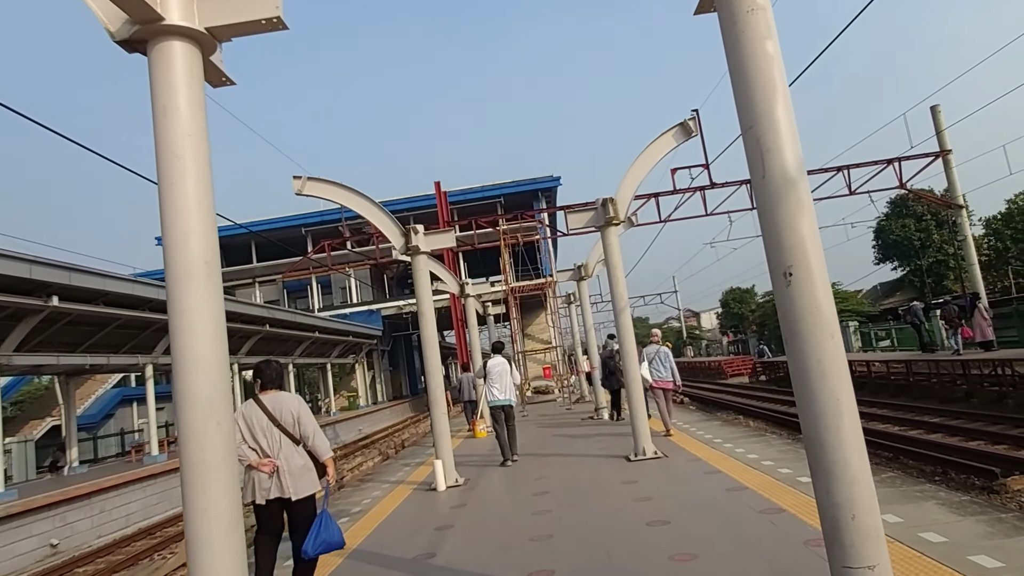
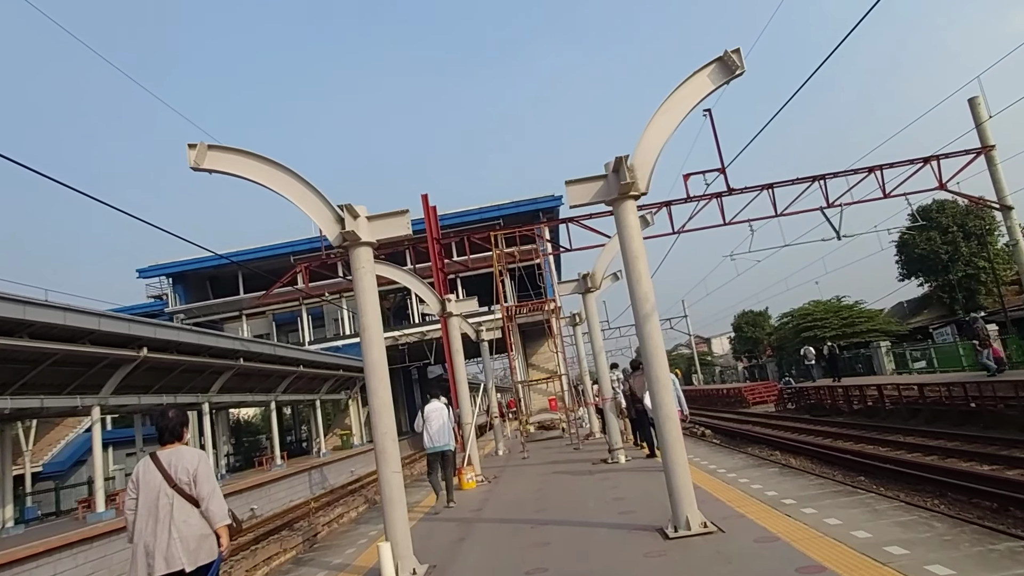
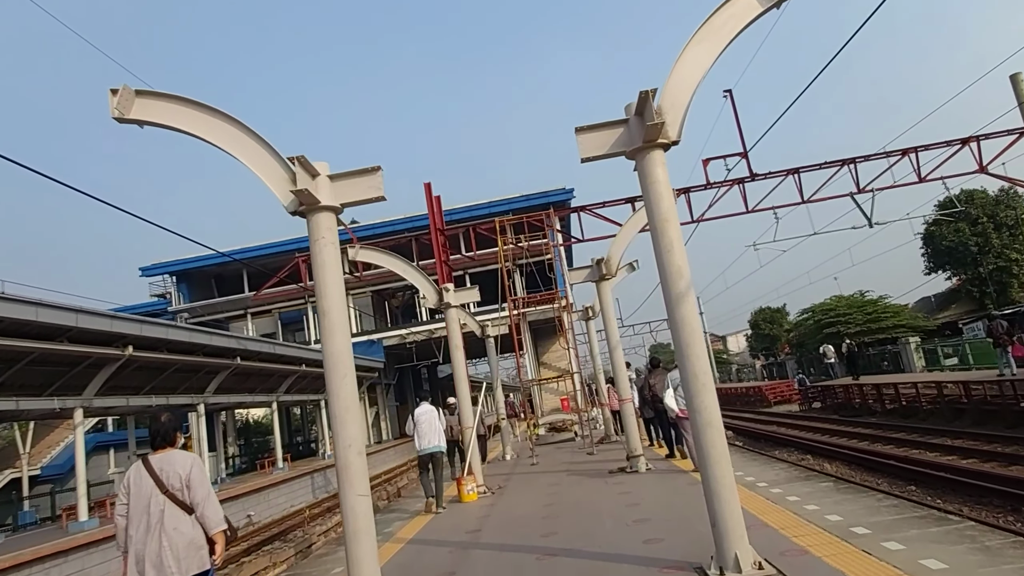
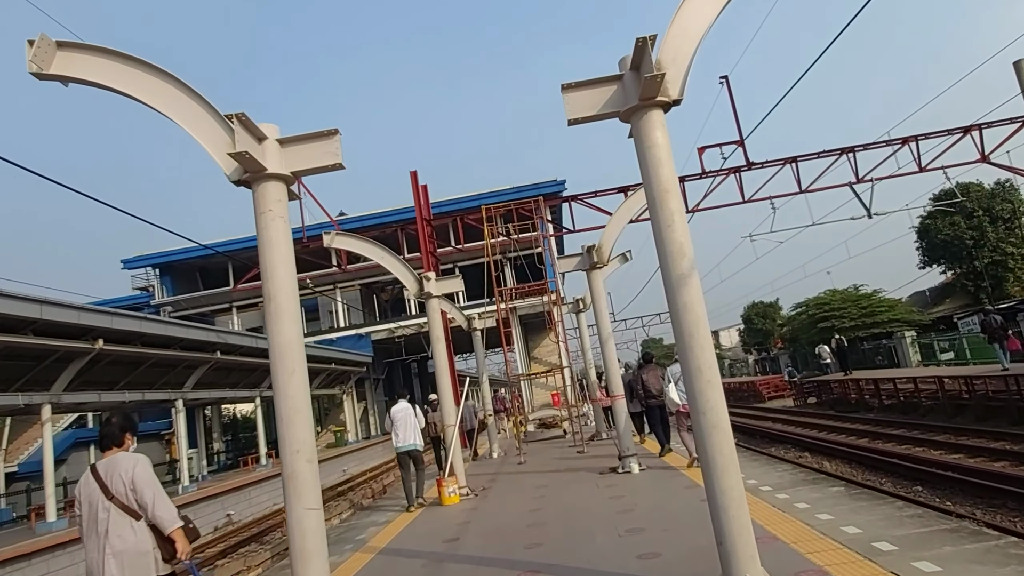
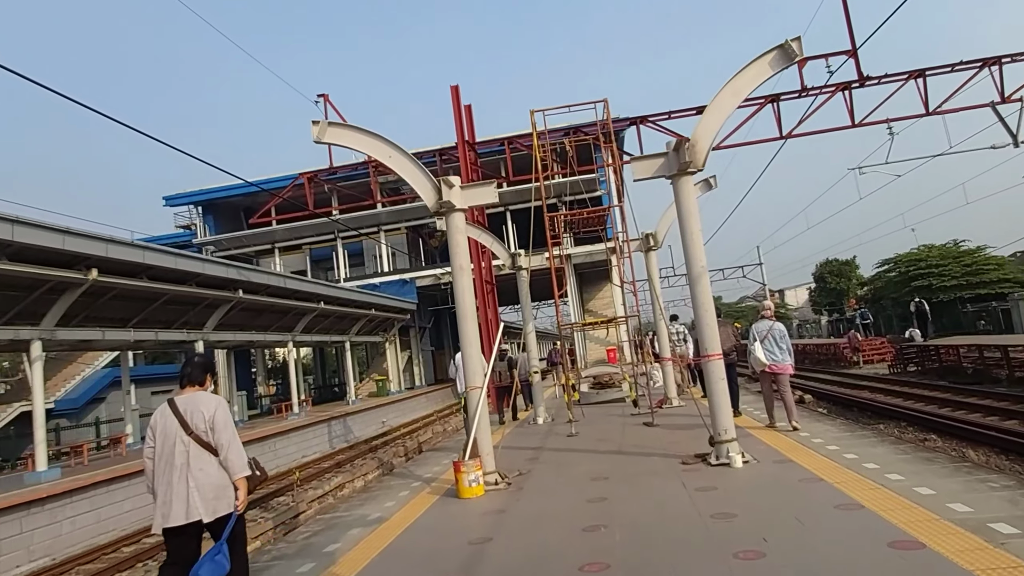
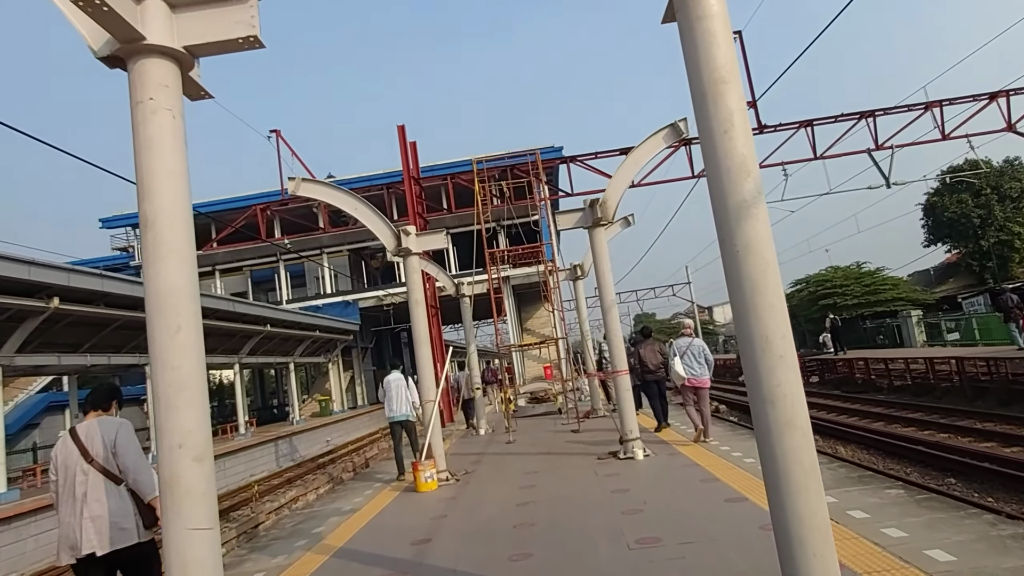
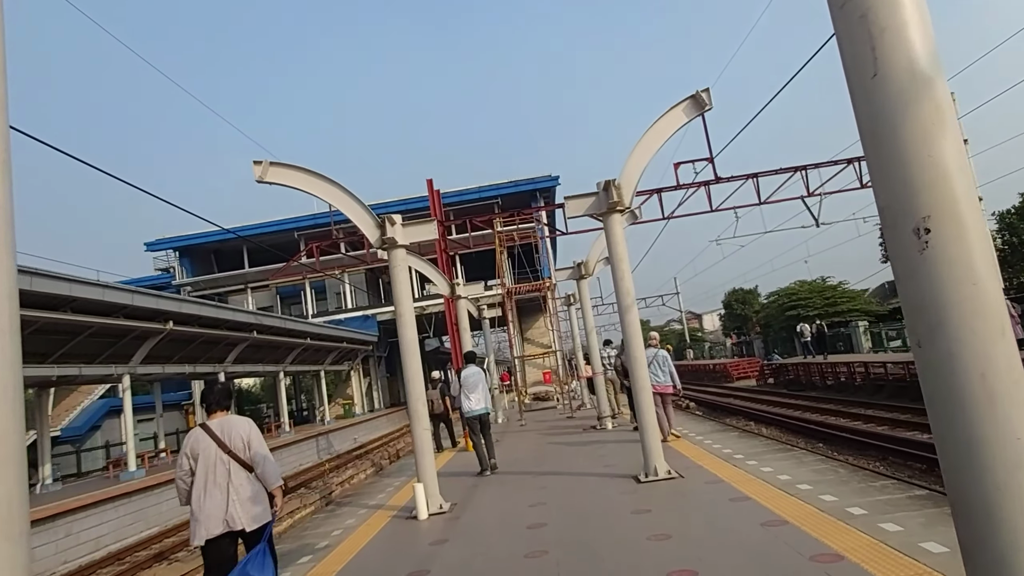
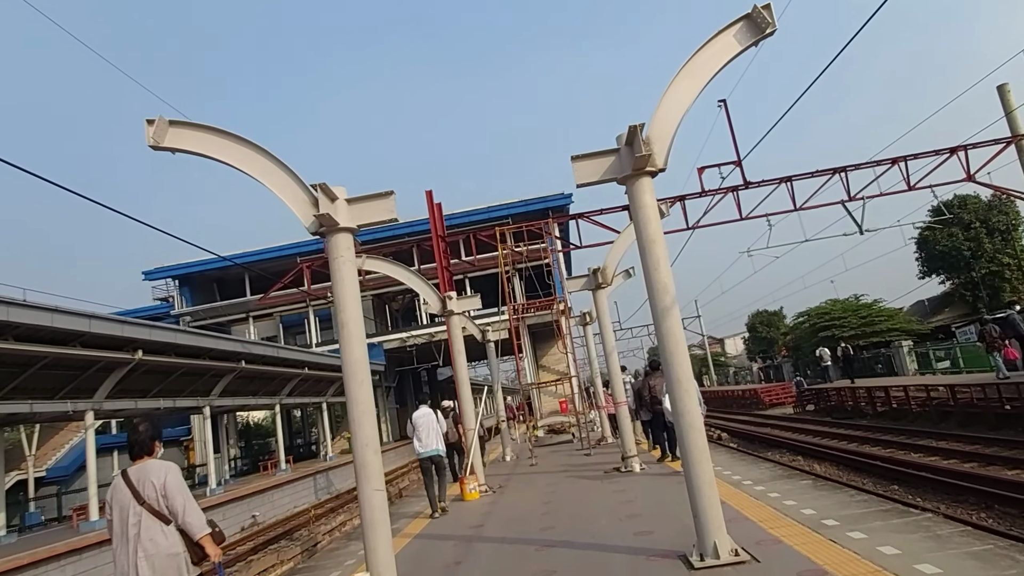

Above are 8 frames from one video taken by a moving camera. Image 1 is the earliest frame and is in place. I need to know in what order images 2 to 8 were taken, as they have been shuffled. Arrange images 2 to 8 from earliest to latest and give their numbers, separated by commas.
7, 2, 8, 3, 4, 6, 5
